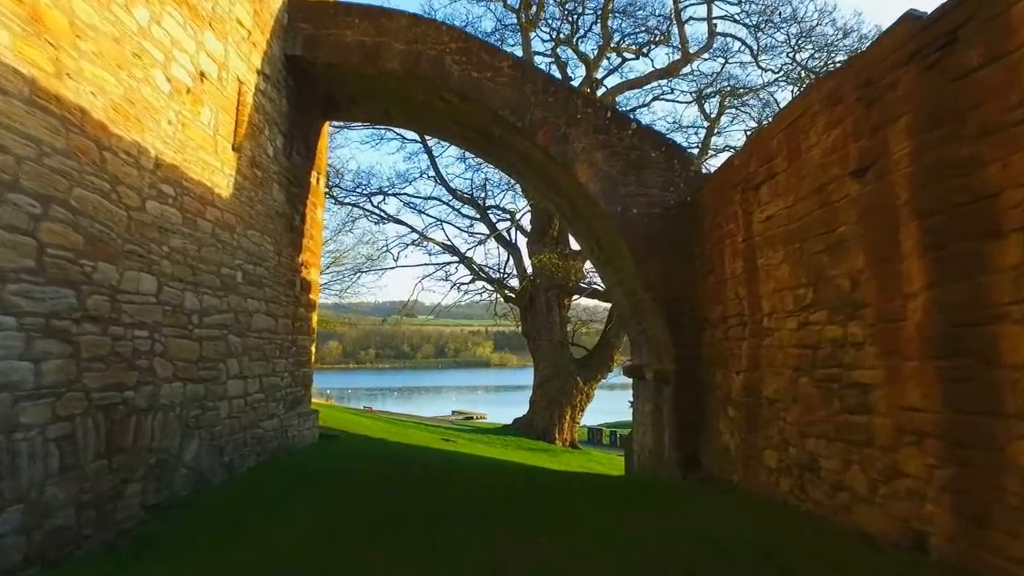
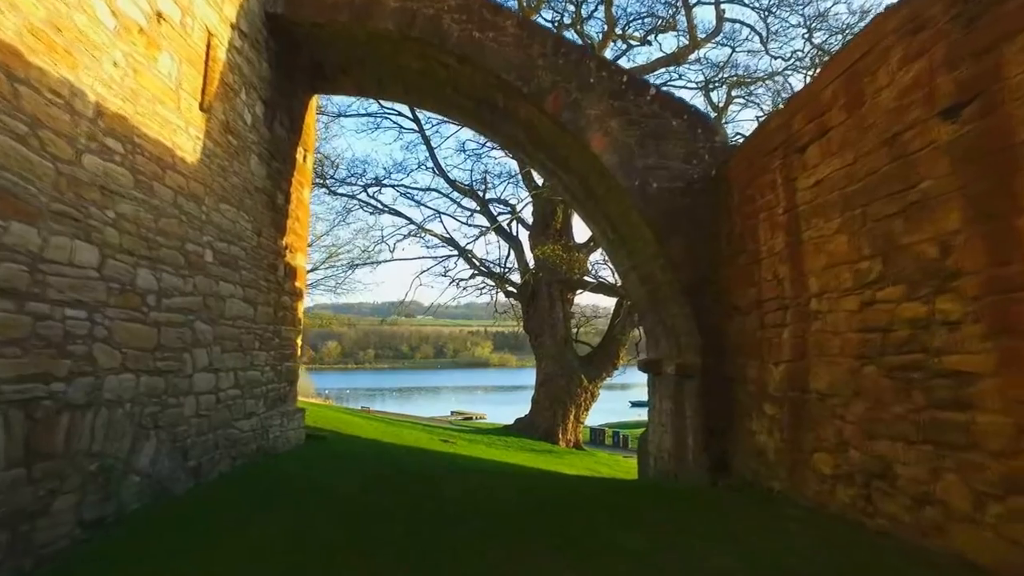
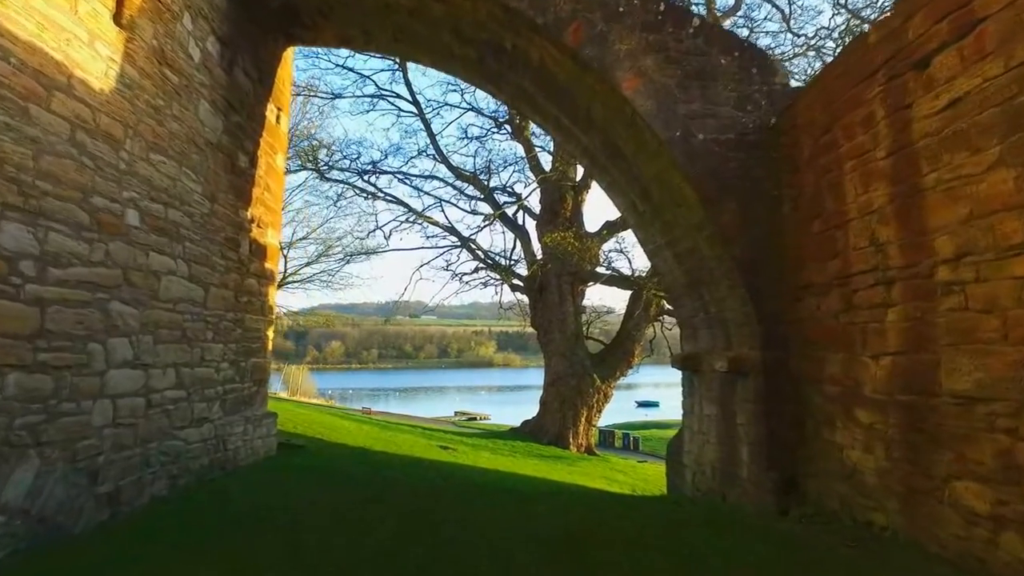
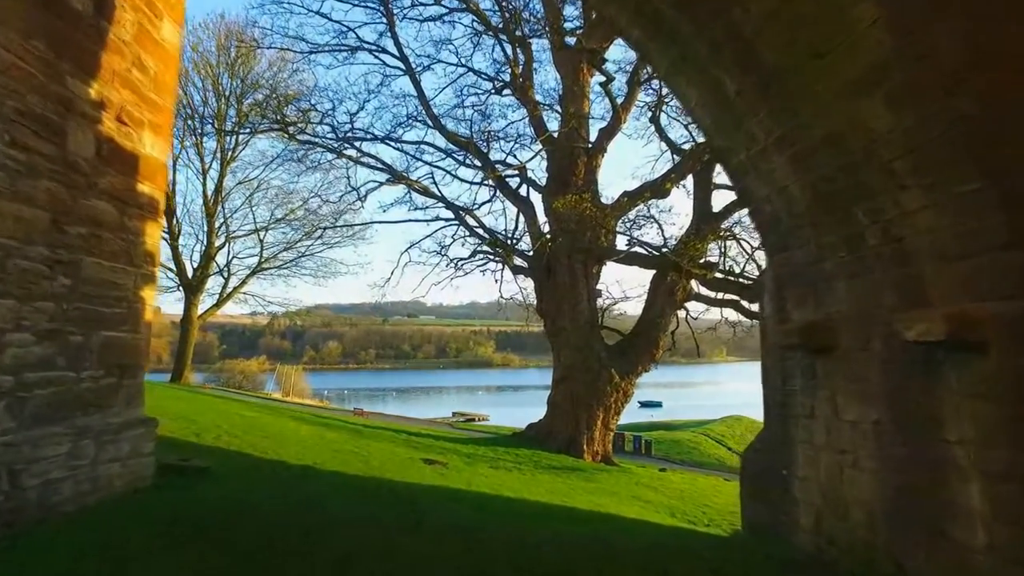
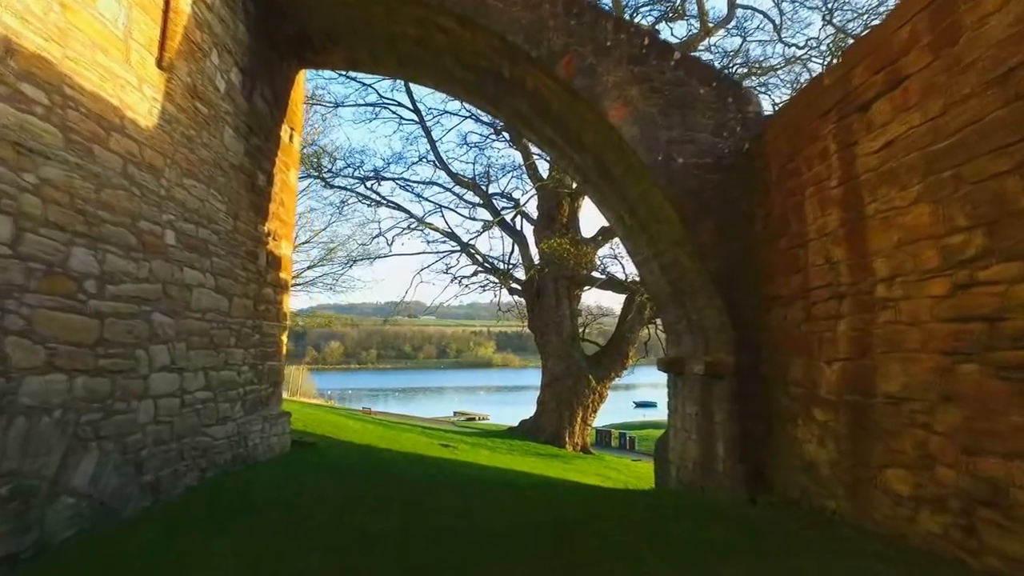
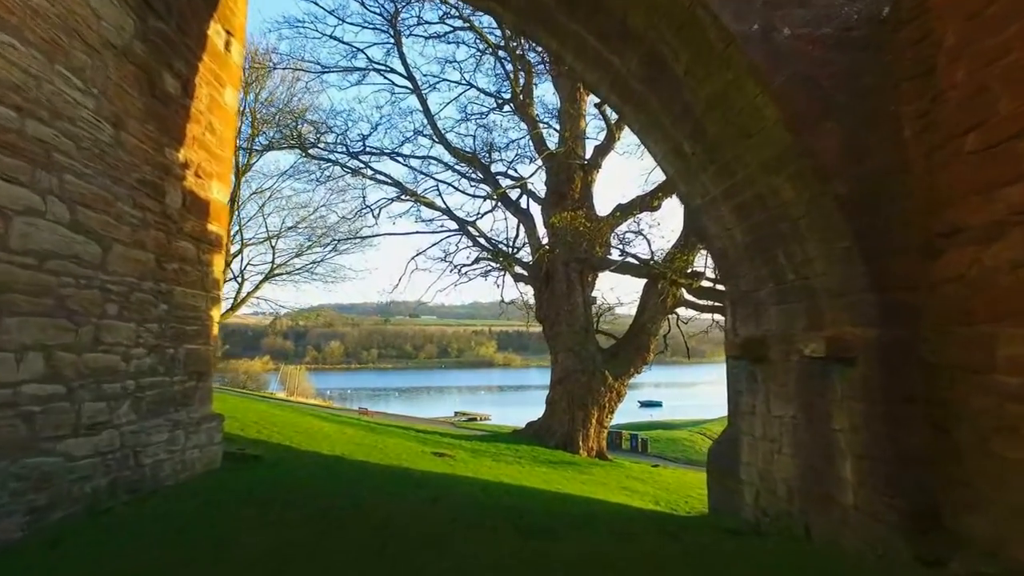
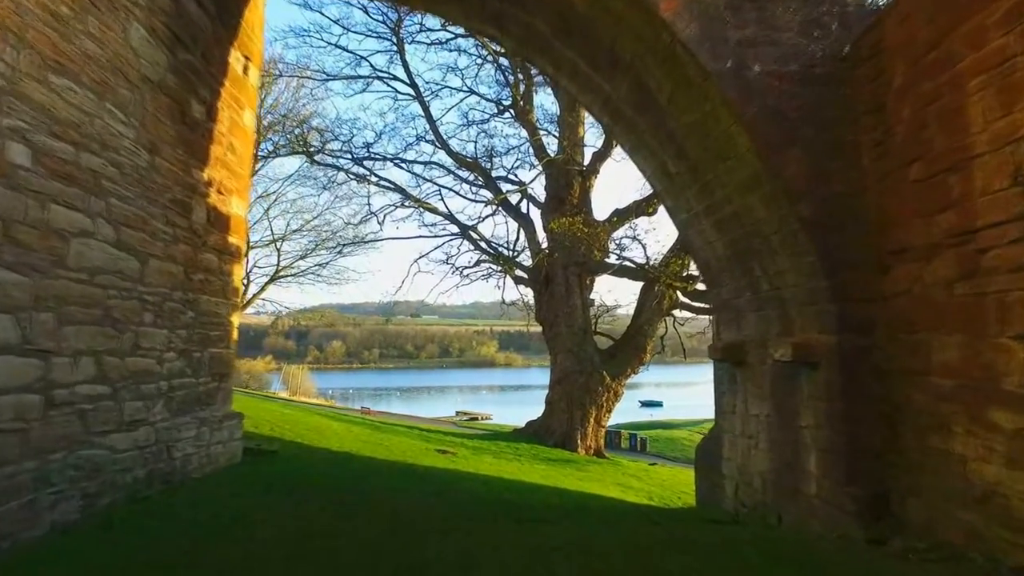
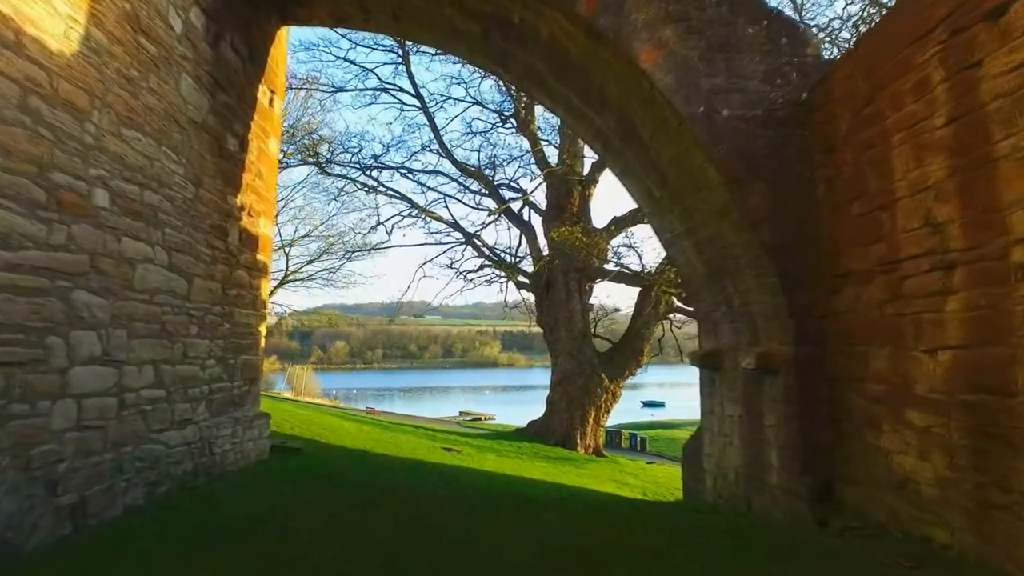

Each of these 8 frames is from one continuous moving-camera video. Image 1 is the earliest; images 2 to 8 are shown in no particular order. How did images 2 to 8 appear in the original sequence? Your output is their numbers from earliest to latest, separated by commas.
2, 5, 3, 8, 7, 6, 4
